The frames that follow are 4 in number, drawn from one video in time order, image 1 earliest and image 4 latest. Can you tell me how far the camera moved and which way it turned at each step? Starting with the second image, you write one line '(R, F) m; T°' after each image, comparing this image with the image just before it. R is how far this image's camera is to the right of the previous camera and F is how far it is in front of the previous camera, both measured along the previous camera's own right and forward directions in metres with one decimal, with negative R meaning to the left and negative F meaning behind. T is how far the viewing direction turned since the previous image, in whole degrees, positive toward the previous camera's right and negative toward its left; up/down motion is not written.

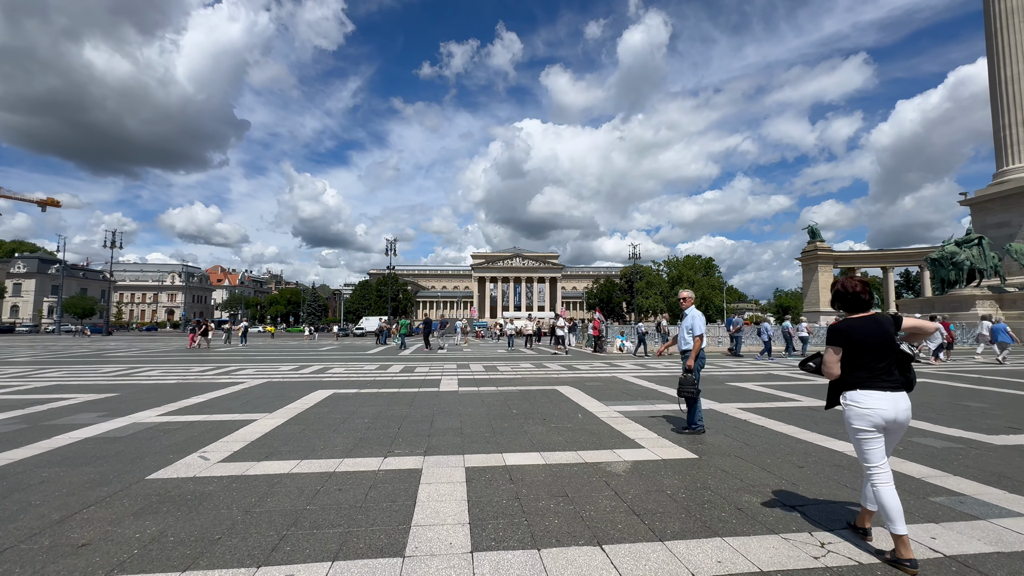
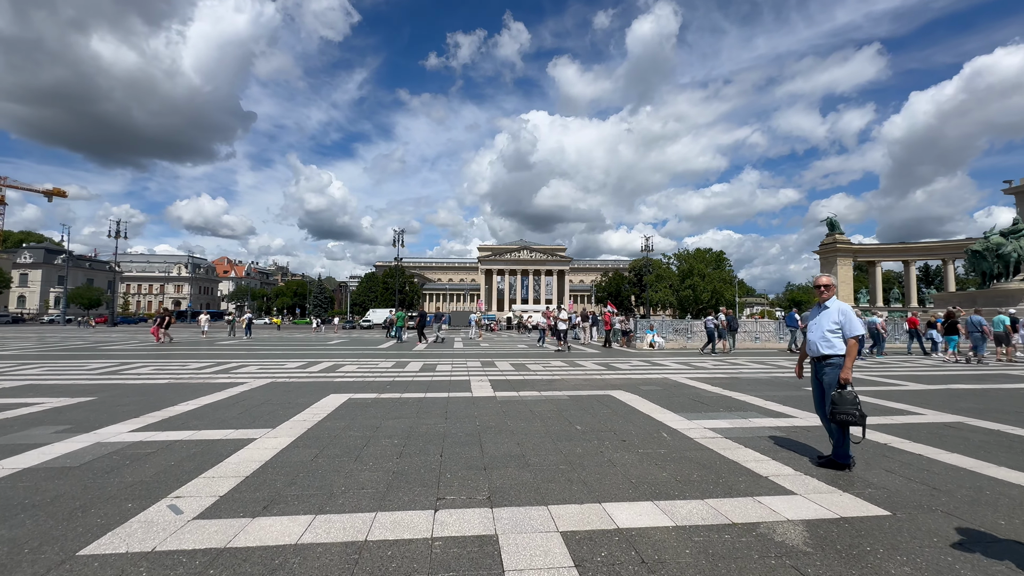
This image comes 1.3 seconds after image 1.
(-0.9, +1.7) m; -1°
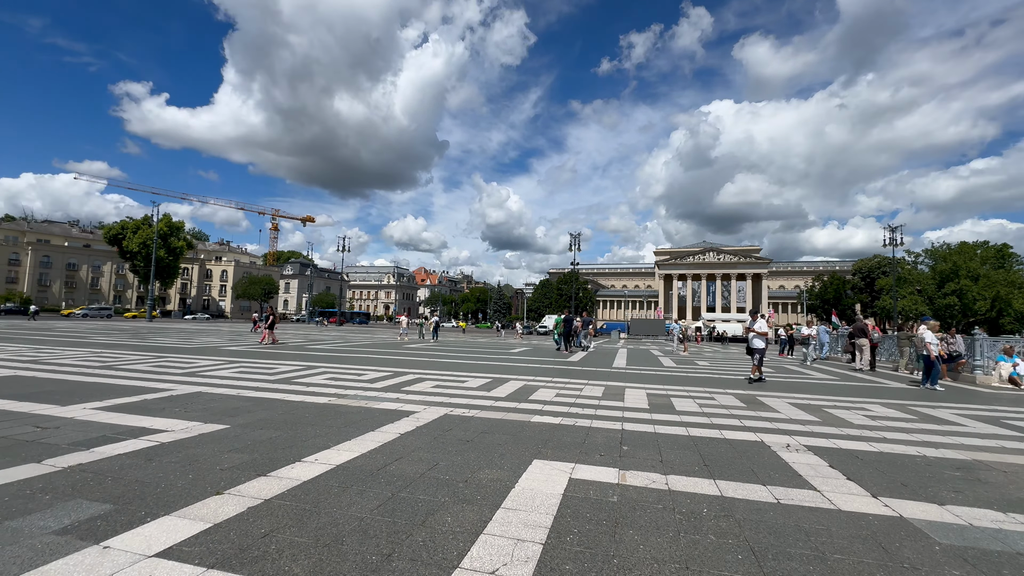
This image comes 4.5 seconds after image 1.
(-2.1, +4.3) m; -22°
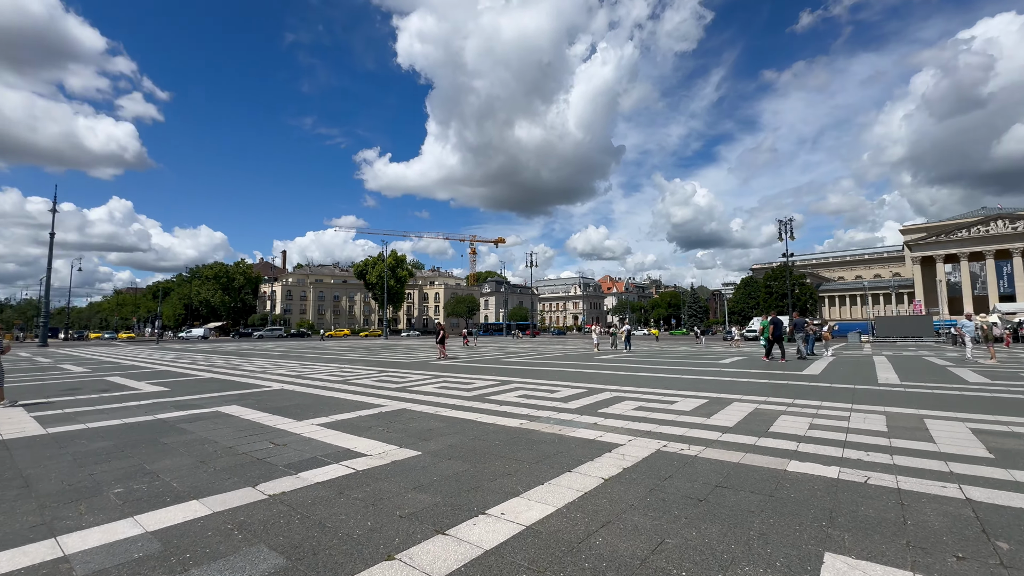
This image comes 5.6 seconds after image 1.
(-0.4, +1.4) m; -23°
